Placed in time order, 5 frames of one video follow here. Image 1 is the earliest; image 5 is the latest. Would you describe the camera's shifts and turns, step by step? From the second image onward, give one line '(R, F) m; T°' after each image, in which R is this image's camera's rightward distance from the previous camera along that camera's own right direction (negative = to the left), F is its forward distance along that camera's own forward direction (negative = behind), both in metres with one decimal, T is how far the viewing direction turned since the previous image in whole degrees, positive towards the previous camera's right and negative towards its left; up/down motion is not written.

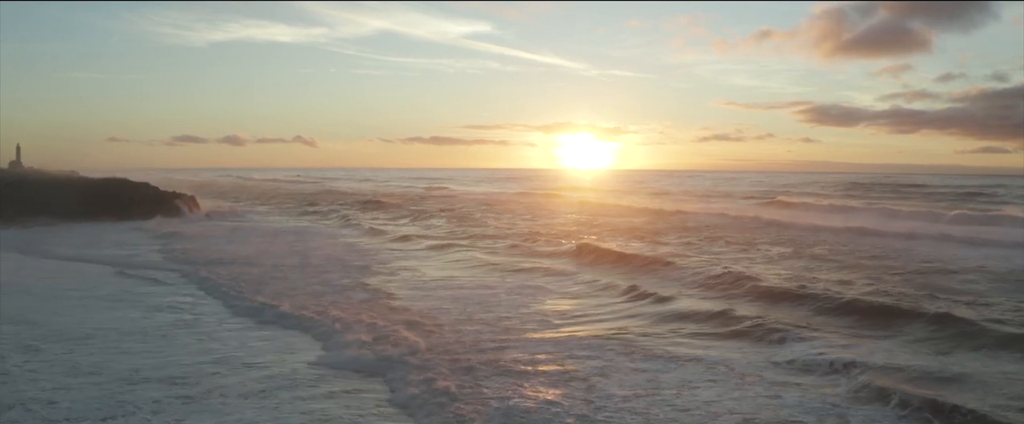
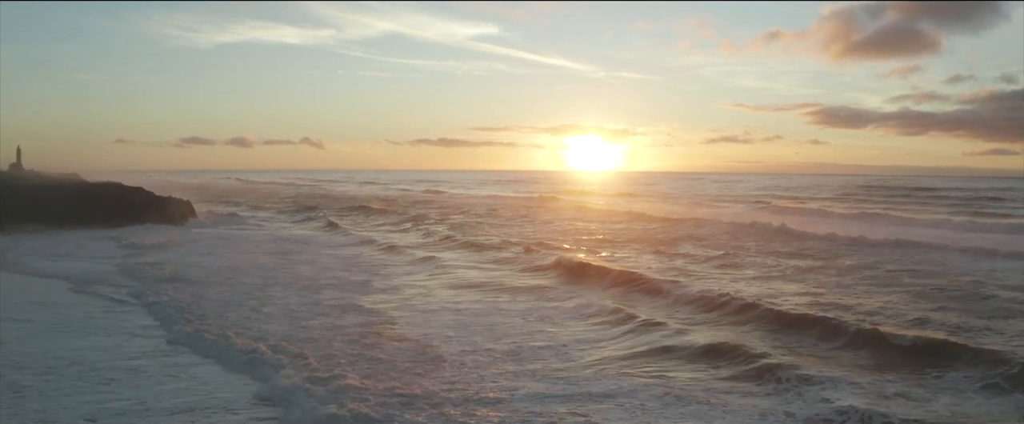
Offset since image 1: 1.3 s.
(0.0, +1.0) m; -1°
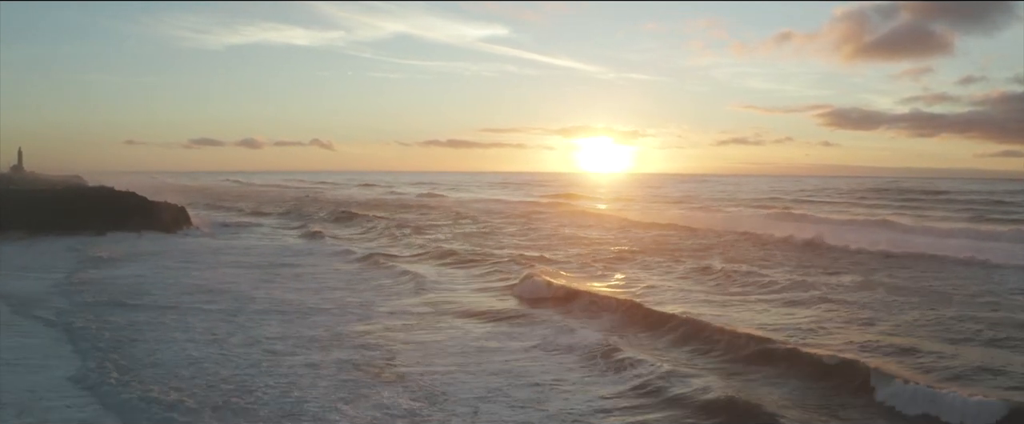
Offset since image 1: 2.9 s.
(+0.1, +1.3) m; -1°
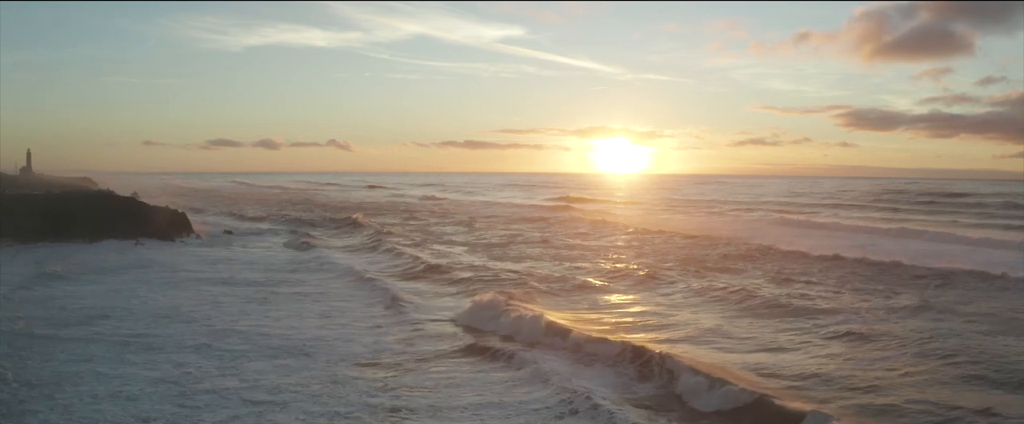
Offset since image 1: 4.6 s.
(+0.1, +1.4) m; -1°
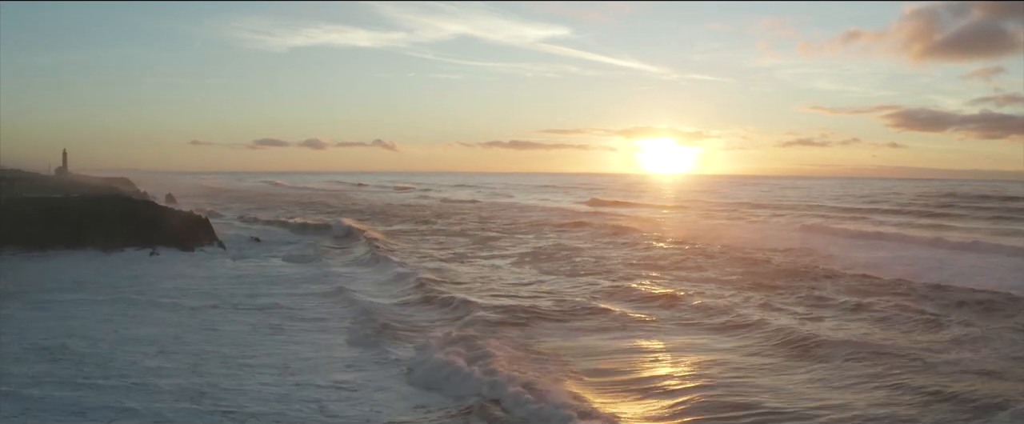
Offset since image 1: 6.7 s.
(+0.2, +2.3) m; -3°
